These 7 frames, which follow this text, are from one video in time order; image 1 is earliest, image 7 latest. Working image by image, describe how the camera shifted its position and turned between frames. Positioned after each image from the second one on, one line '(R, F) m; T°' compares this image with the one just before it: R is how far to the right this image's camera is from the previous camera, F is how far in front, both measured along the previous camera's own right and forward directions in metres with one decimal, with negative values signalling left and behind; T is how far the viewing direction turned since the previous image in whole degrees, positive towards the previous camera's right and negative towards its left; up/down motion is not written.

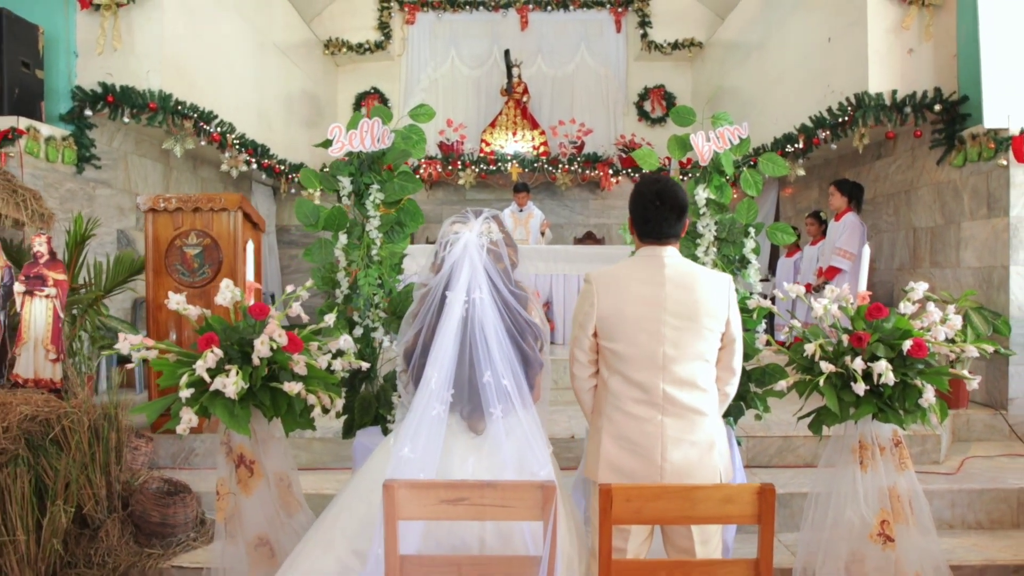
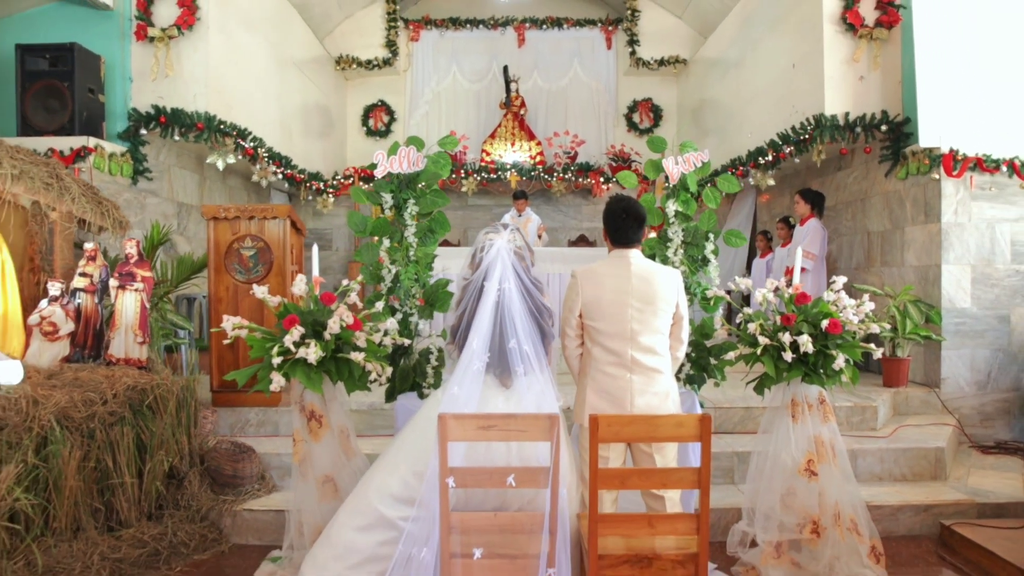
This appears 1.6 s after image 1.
(-0.1, -0.7) m; 0°
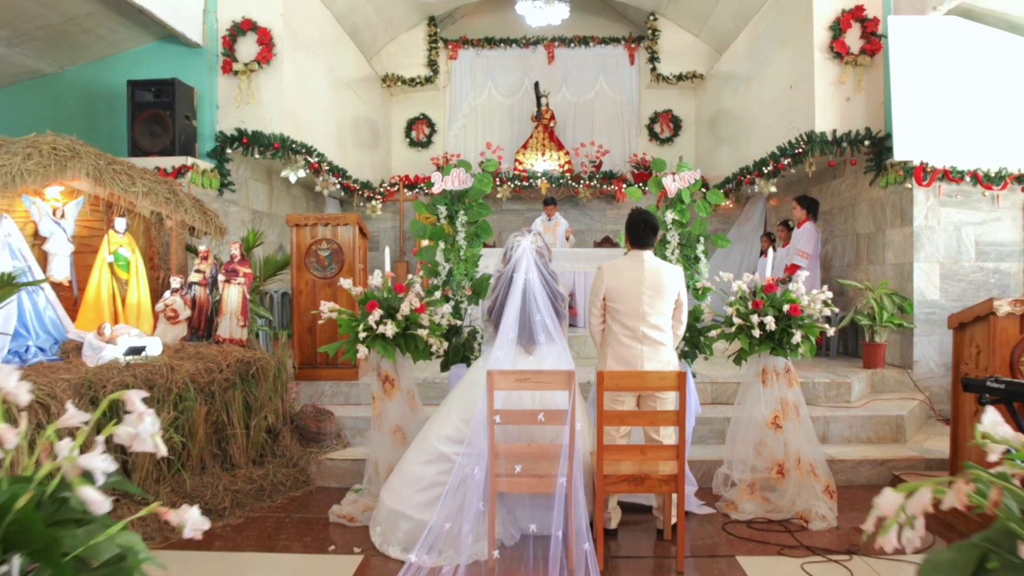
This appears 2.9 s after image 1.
(0.0, -0.8) m; -2°
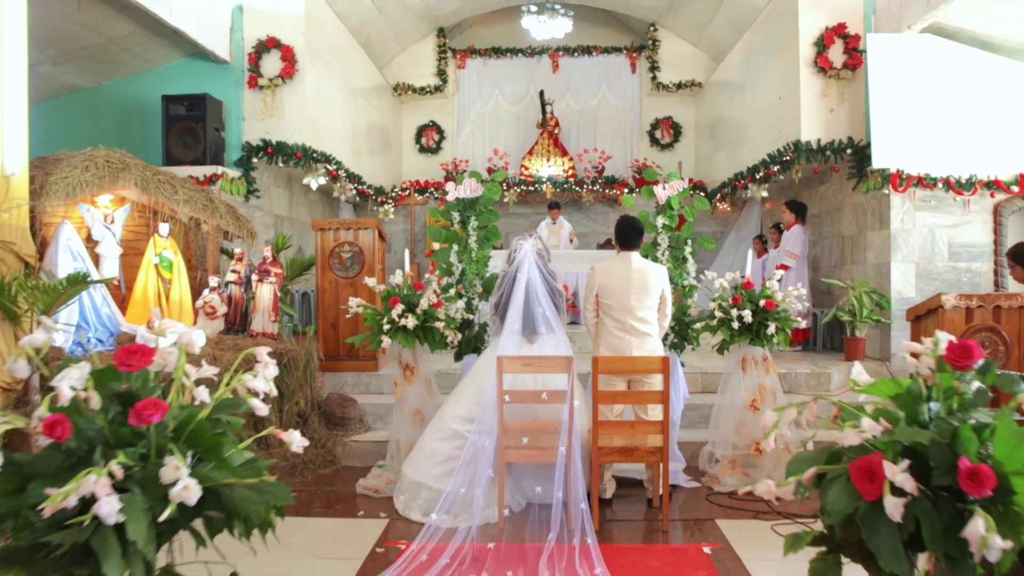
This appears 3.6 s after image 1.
(0.0, -0.5) m; 0°
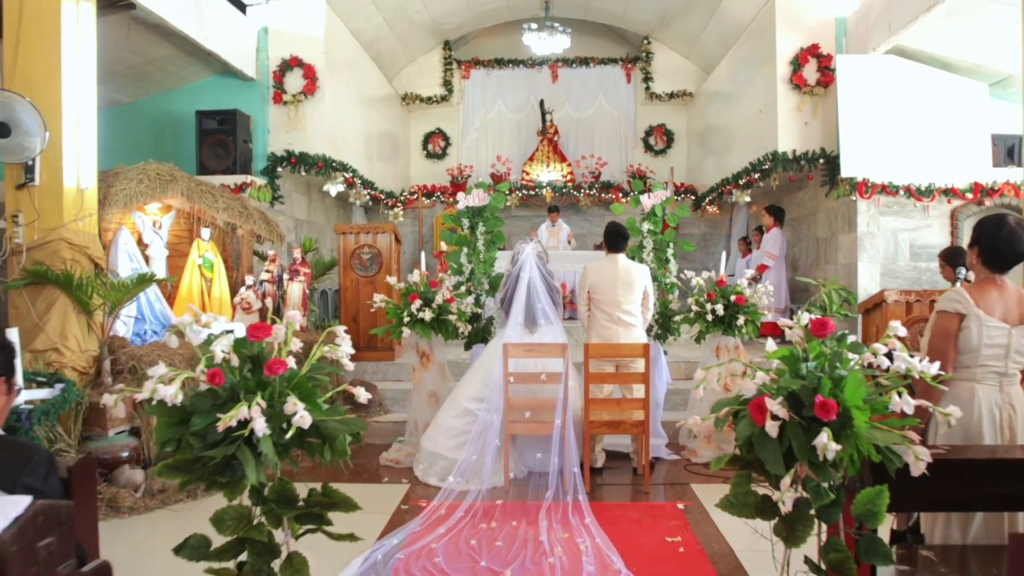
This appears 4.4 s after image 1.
(0.0, -0.6) m; 0°
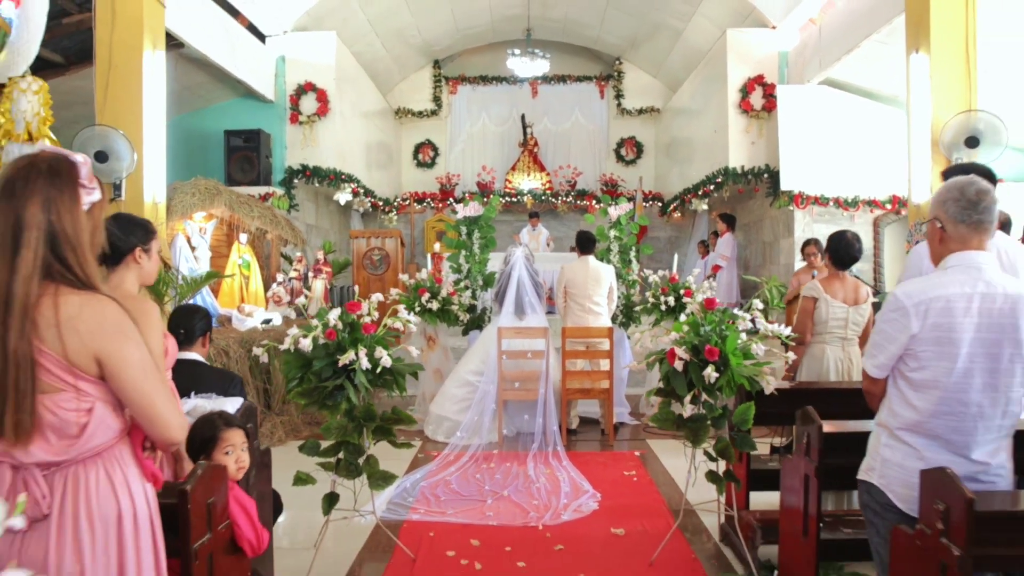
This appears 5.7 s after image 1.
(-0.1, -1.1) m; +2°
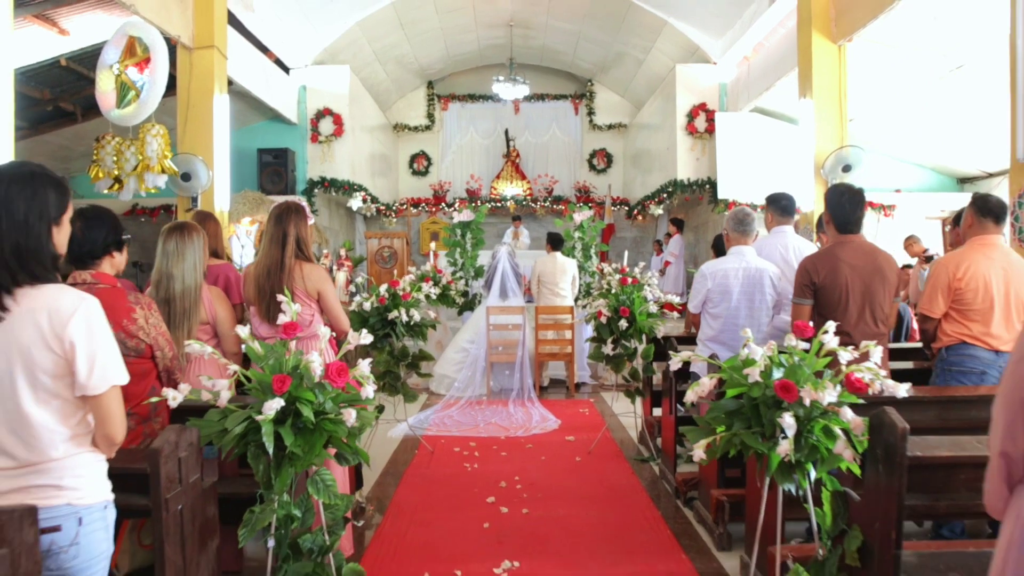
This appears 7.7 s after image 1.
(0.0, -1.6) m; +1°
